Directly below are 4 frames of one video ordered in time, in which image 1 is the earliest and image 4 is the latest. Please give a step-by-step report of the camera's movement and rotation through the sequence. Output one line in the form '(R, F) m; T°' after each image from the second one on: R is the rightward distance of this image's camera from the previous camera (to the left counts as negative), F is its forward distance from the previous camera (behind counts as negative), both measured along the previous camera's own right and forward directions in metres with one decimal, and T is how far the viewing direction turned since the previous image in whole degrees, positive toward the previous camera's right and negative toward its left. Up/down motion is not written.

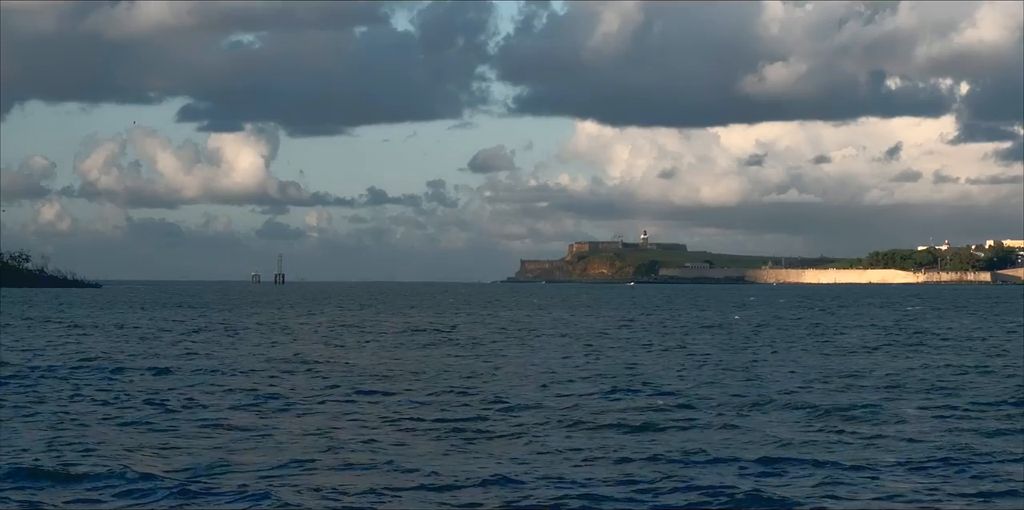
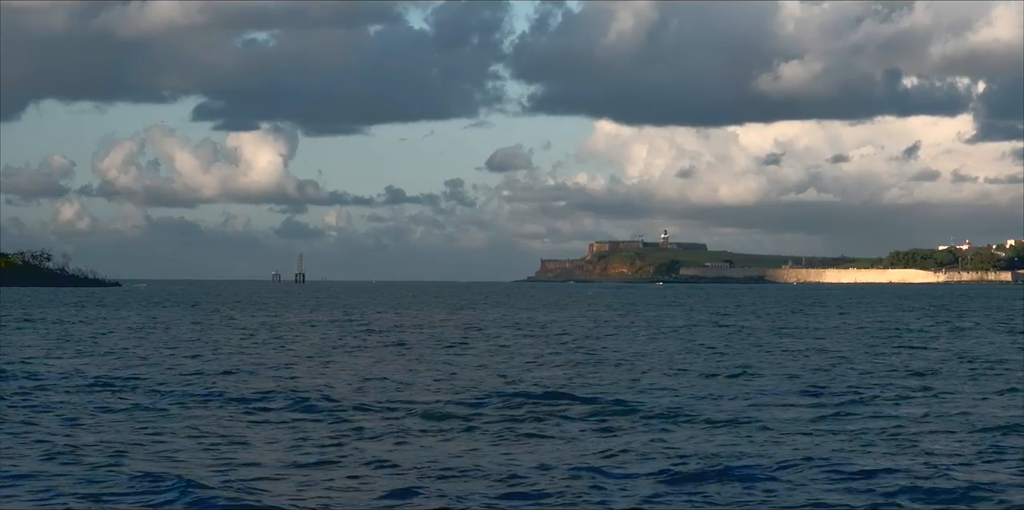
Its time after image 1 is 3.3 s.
(-1.2, +0.1) m; 0°
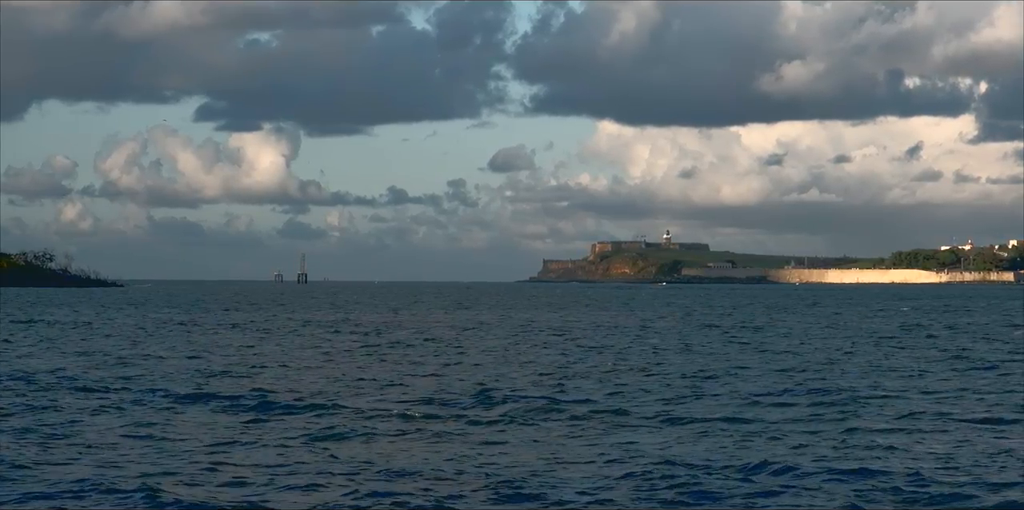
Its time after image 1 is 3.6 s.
(-0.1, 0.0) m; 0°
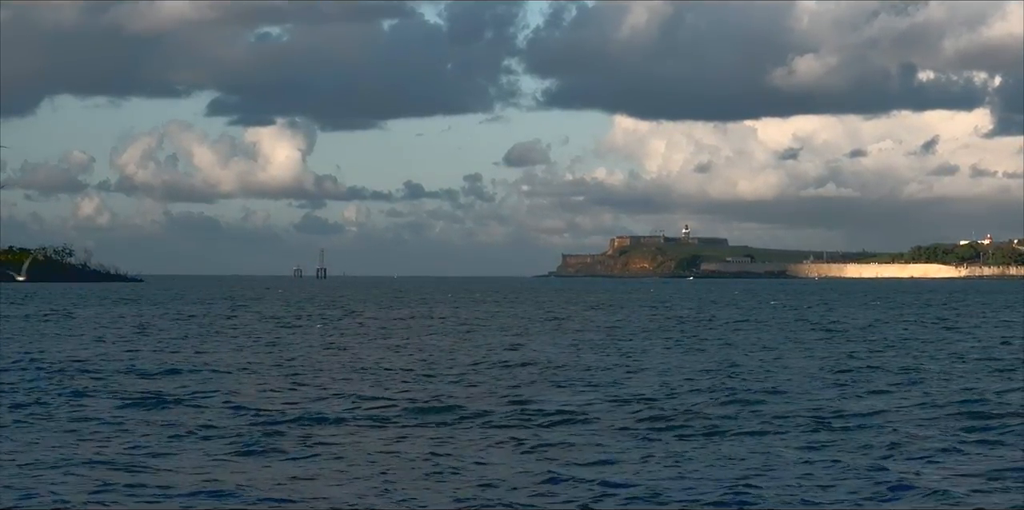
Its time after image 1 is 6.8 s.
(-1.4, +0.1) m; 0°
